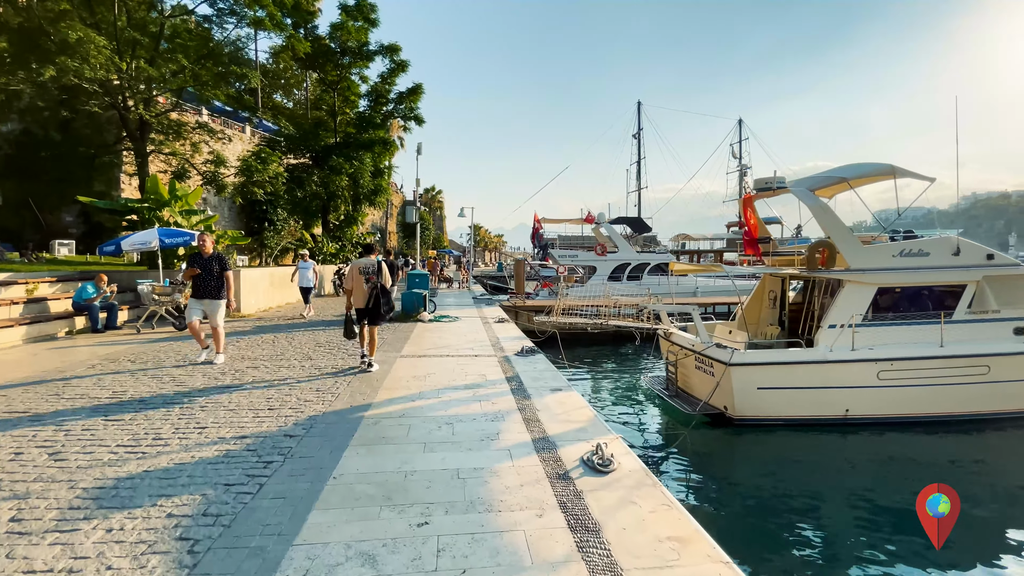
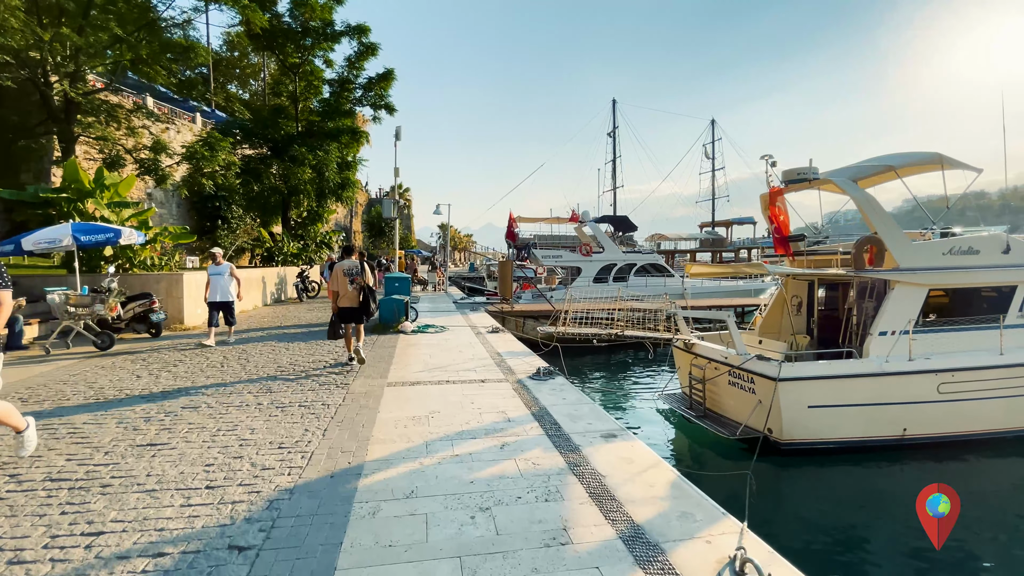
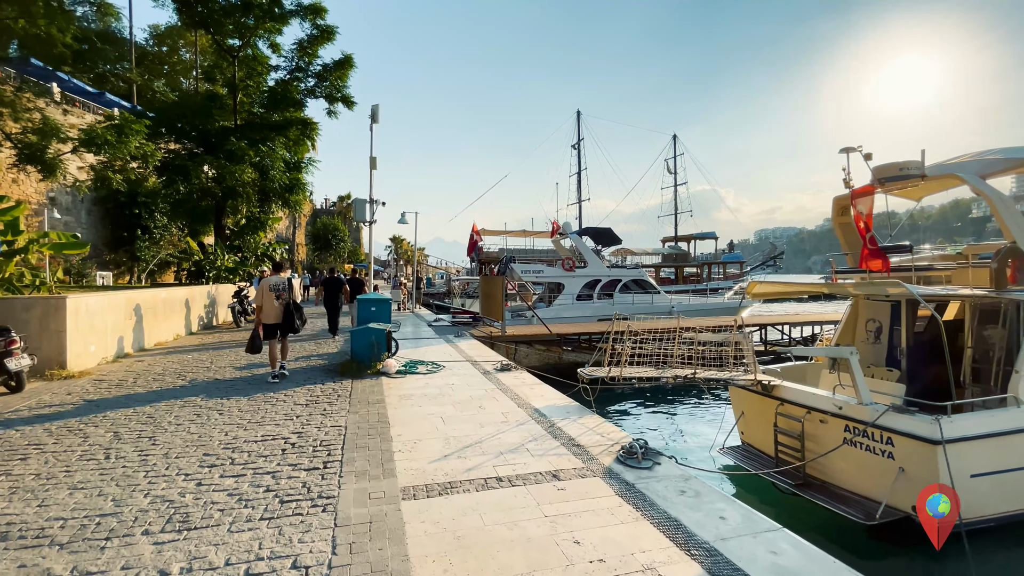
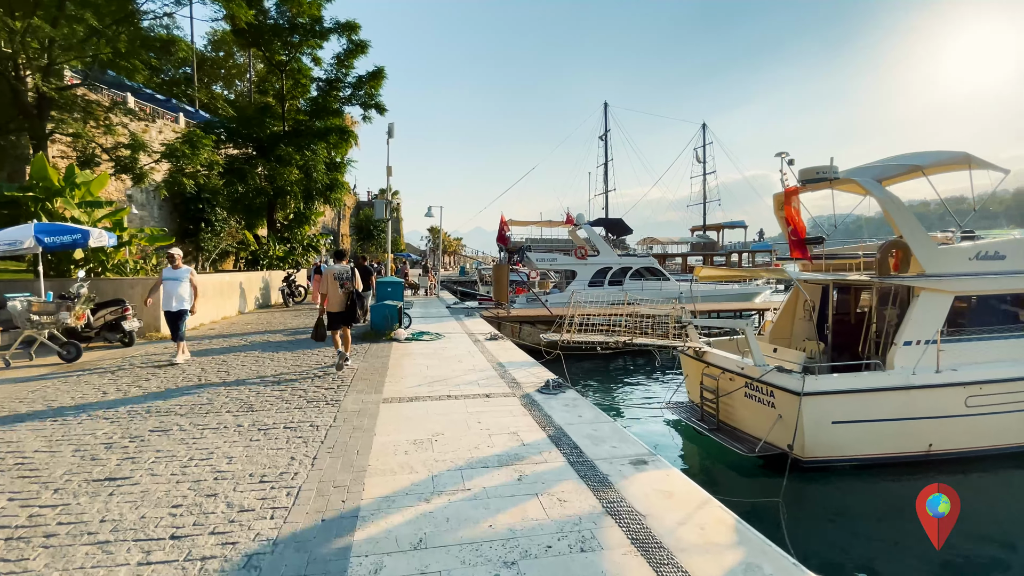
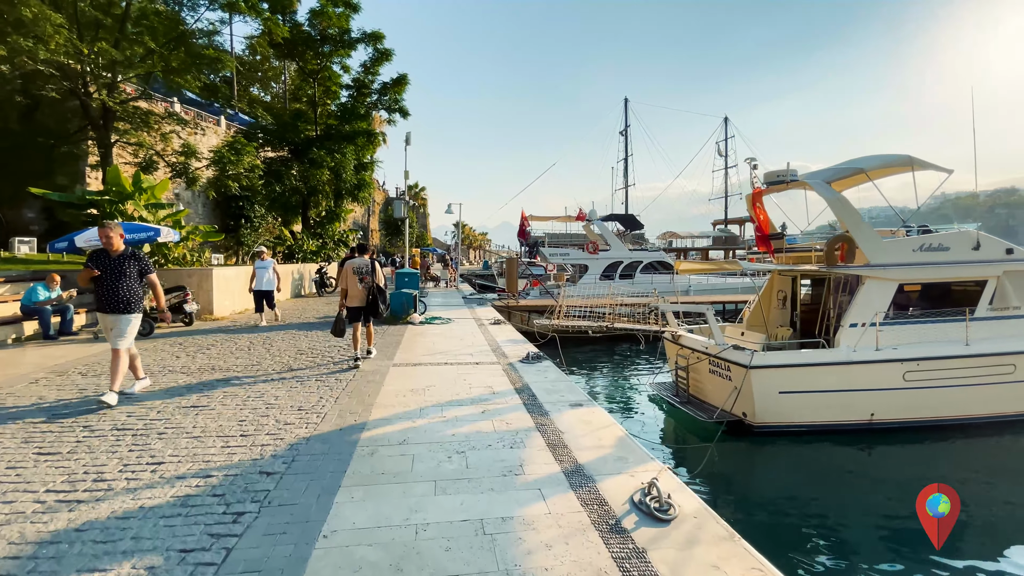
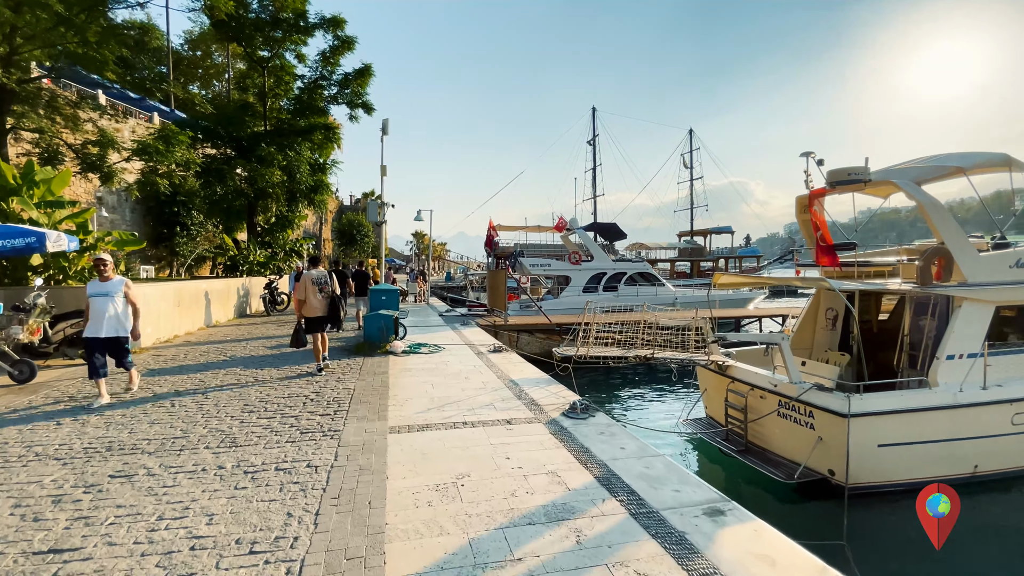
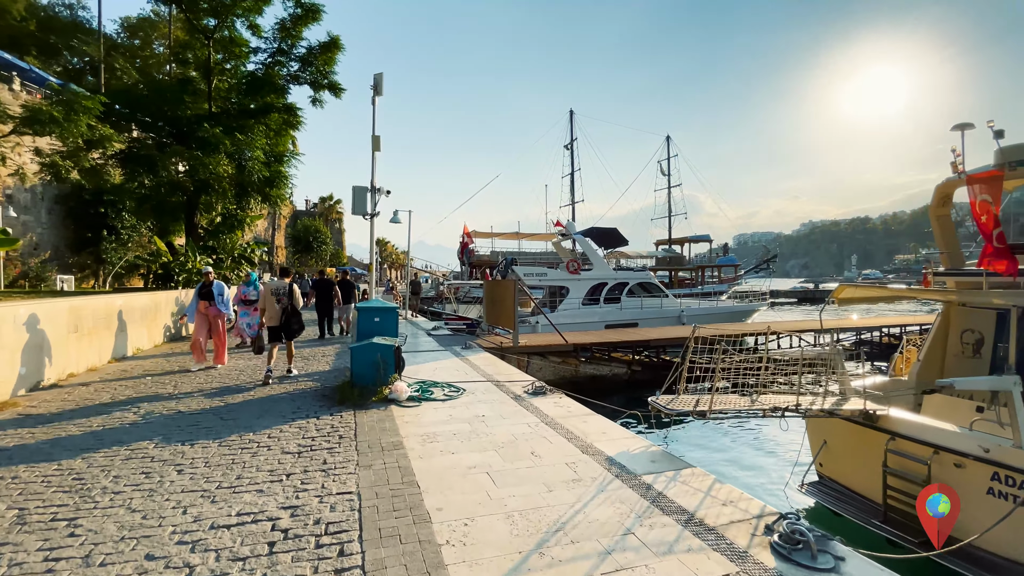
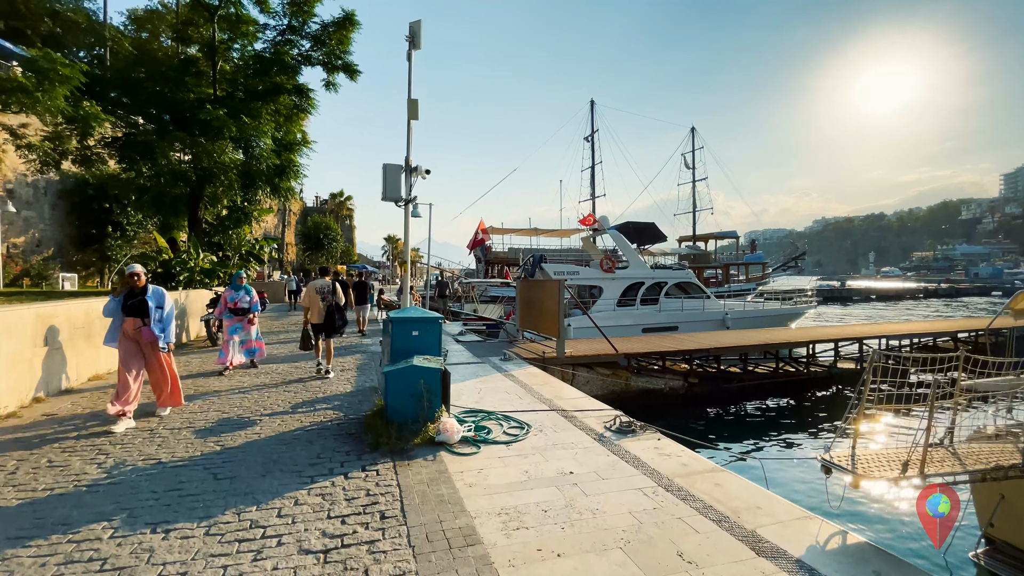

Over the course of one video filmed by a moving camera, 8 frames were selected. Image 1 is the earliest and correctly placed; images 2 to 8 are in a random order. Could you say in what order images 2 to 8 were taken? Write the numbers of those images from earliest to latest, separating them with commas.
5, 2, 4, 6, 3, 7, 8
